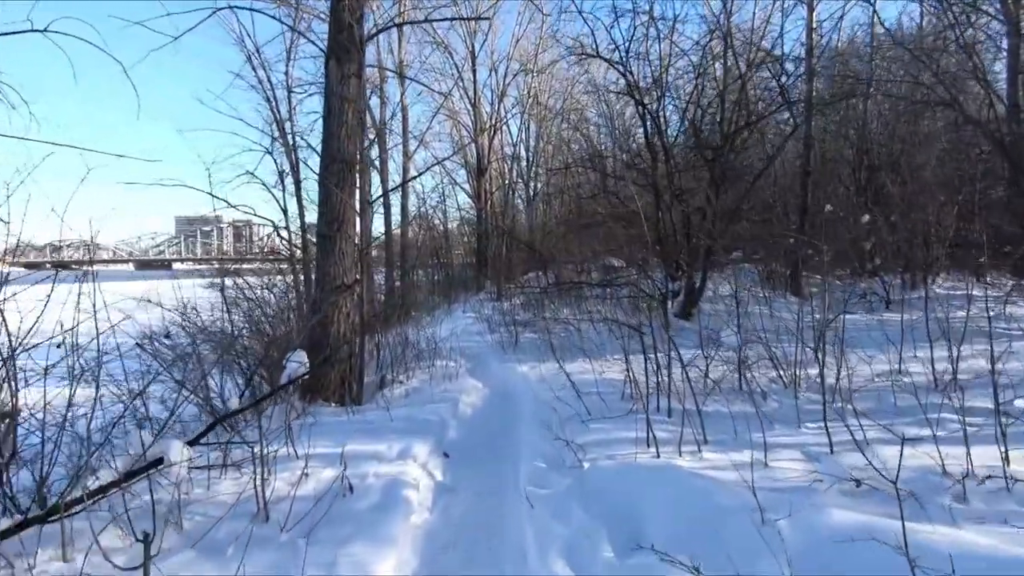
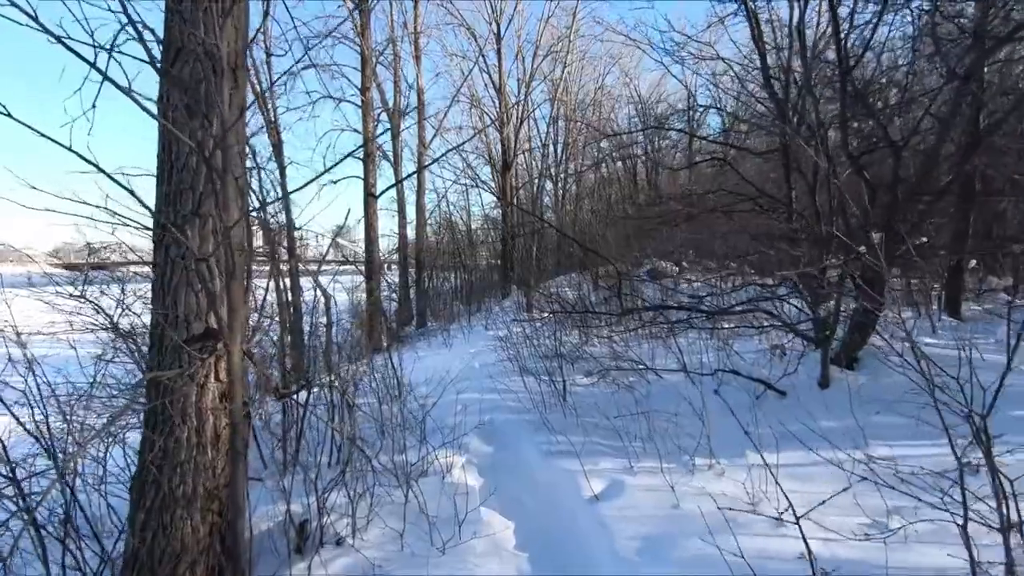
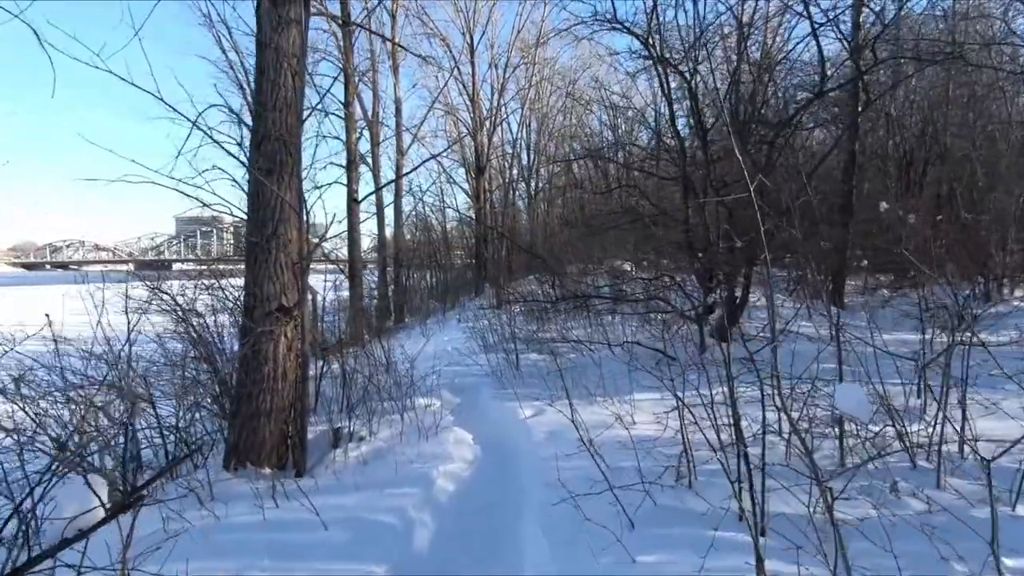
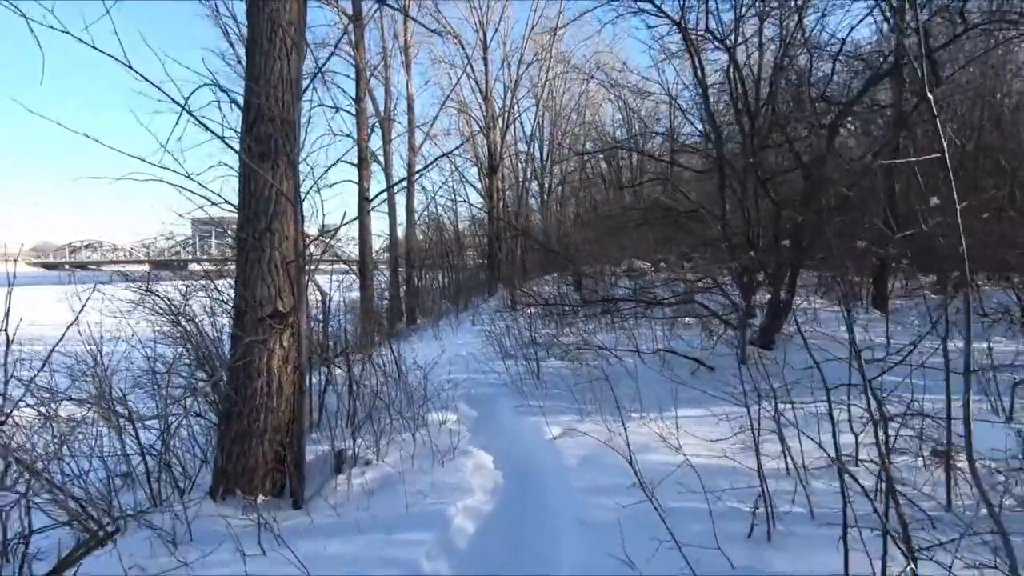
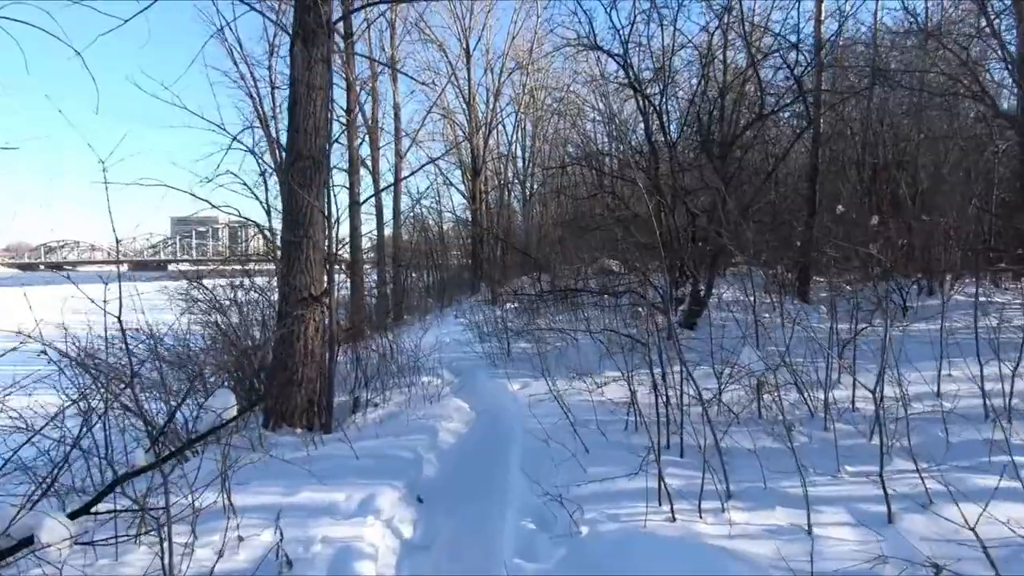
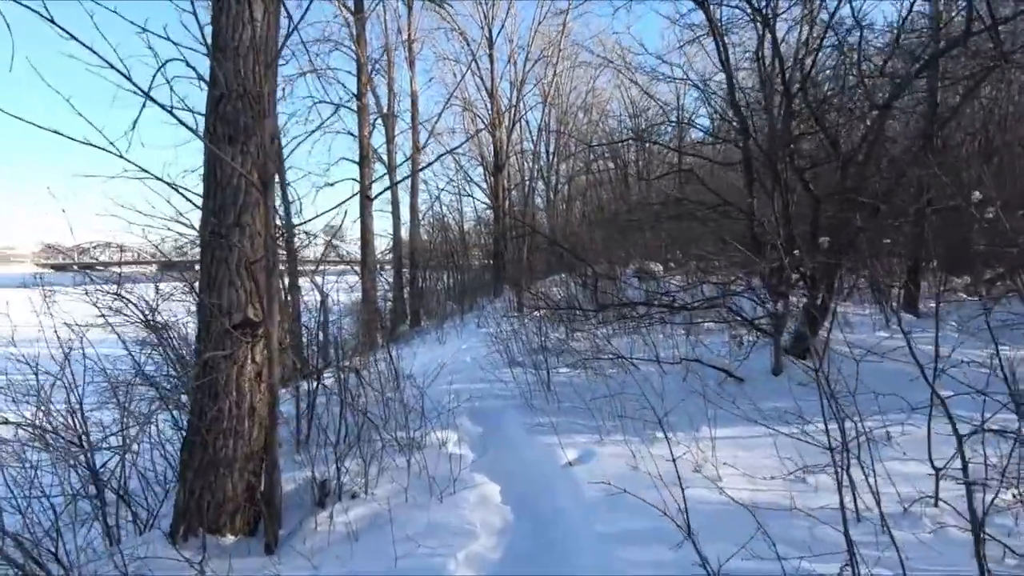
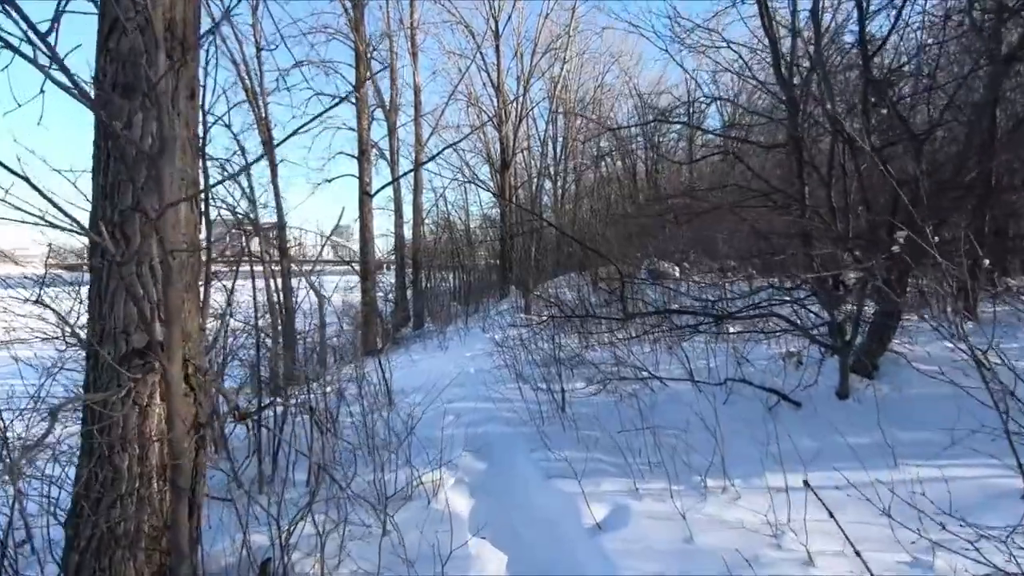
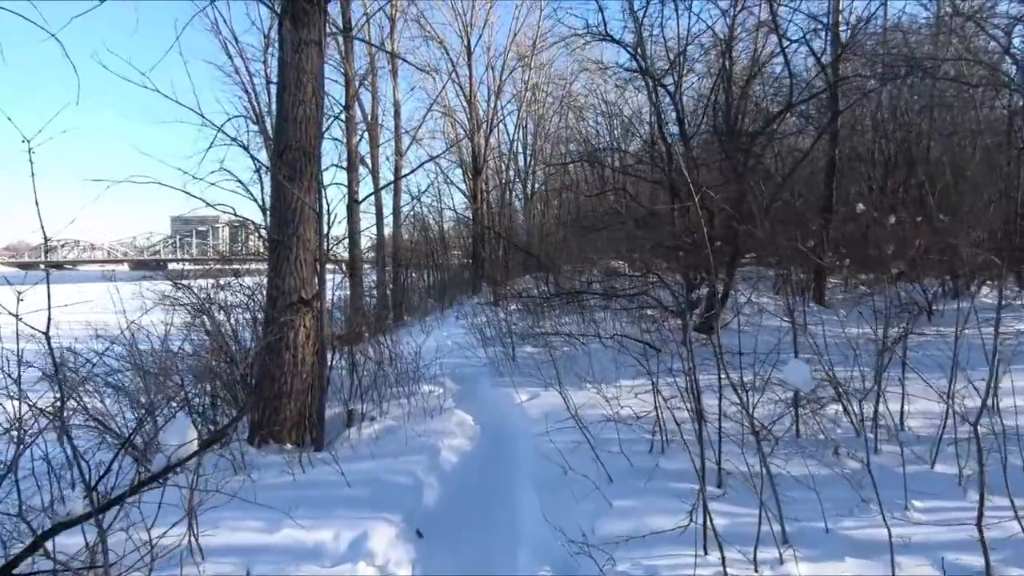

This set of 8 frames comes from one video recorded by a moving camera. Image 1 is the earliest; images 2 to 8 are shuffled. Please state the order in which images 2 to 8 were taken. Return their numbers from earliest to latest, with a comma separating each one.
5, 8, 3, 4, 6, 2, 7
